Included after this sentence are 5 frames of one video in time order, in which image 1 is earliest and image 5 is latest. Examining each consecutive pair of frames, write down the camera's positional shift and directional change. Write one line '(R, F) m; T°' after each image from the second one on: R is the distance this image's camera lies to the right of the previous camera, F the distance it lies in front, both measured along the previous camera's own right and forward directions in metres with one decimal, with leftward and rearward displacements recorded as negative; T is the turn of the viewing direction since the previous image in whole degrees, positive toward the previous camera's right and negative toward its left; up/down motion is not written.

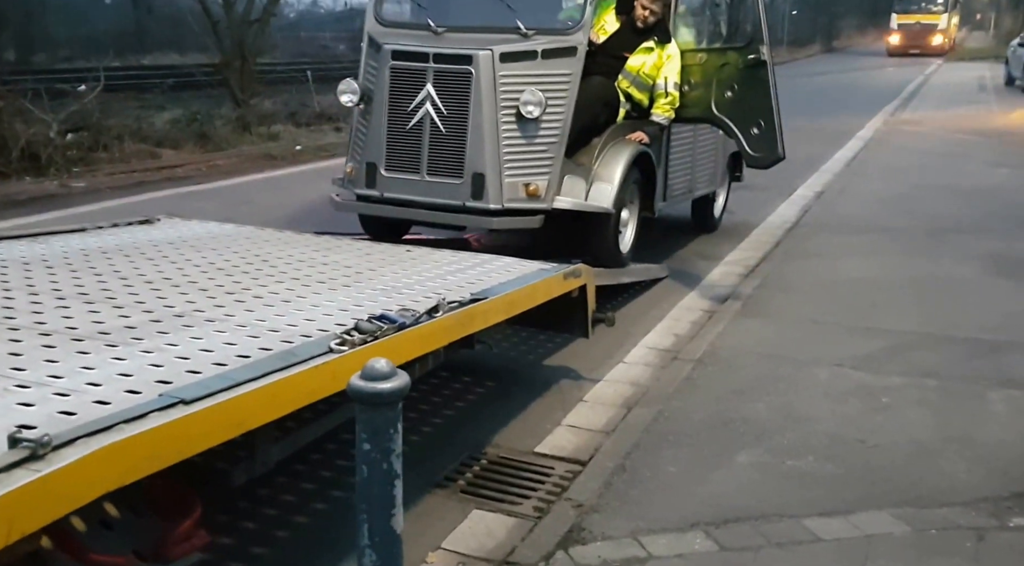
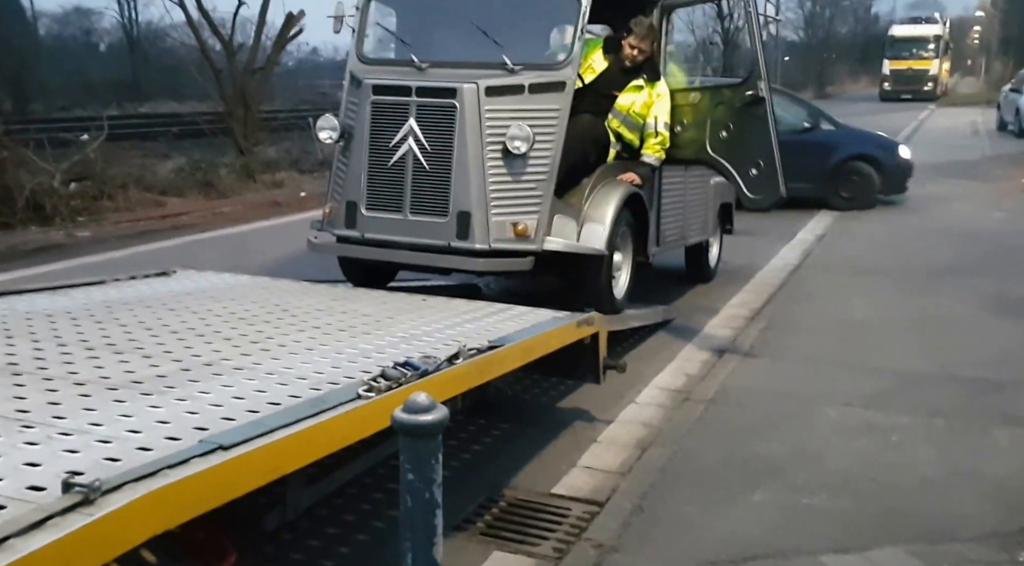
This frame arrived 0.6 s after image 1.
(-0.1, -0.1) m; 0°
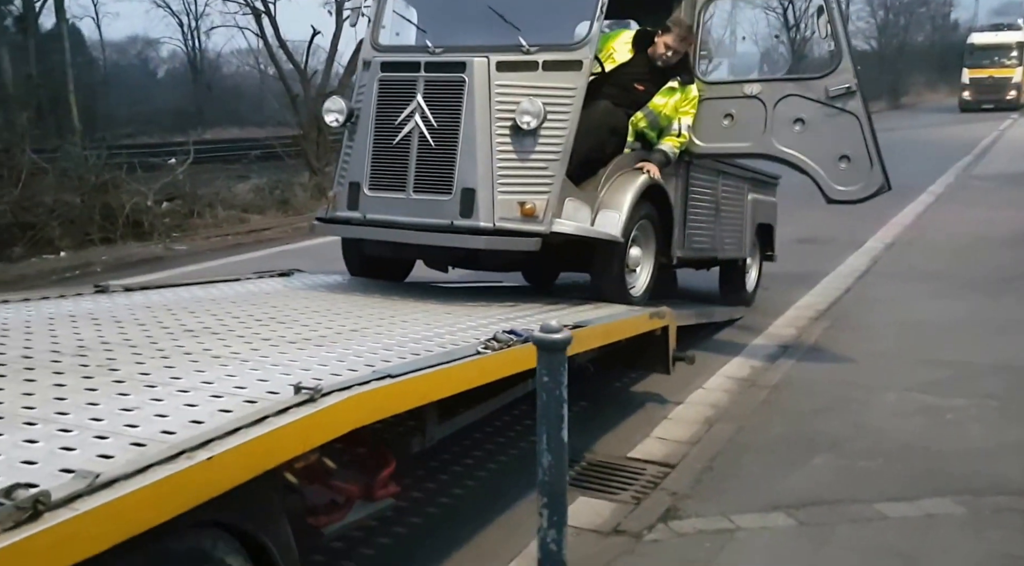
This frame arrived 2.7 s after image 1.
(-0.1, -0.6) m; -3°
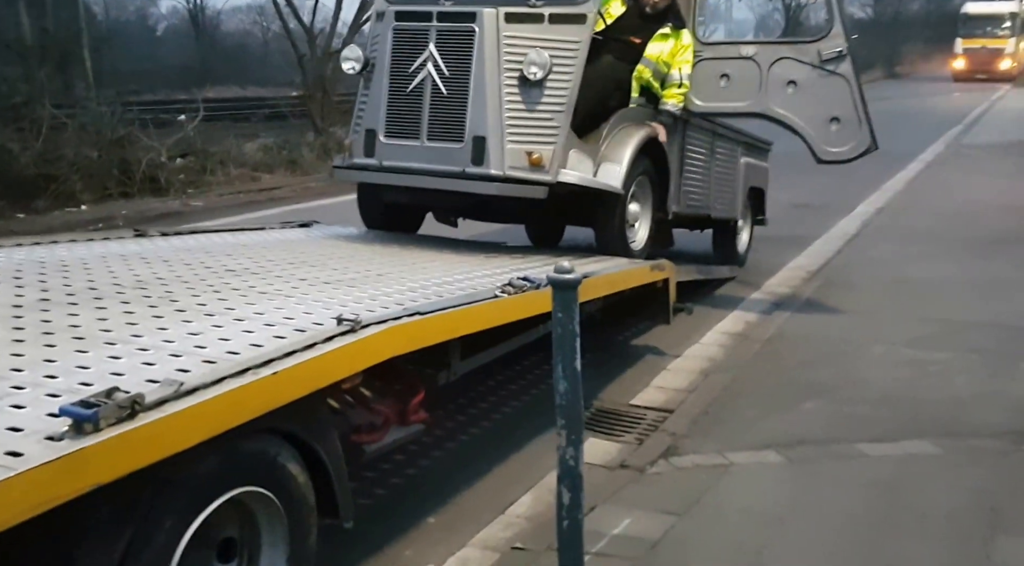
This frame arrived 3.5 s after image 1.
(-0.1, -0.3) m; 0°
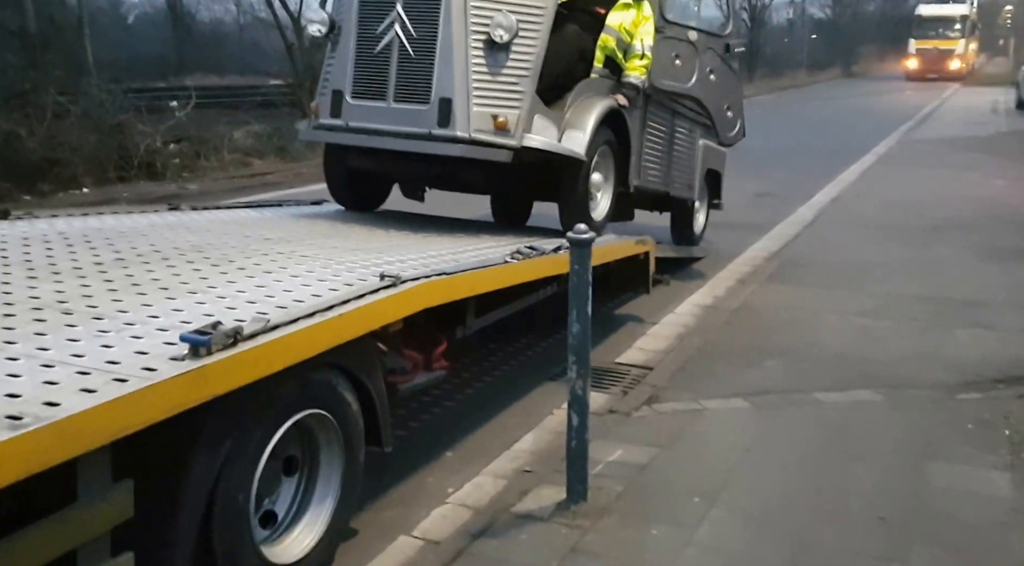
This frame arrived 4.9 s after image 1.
(-0.2, -0.7) m; +2°
